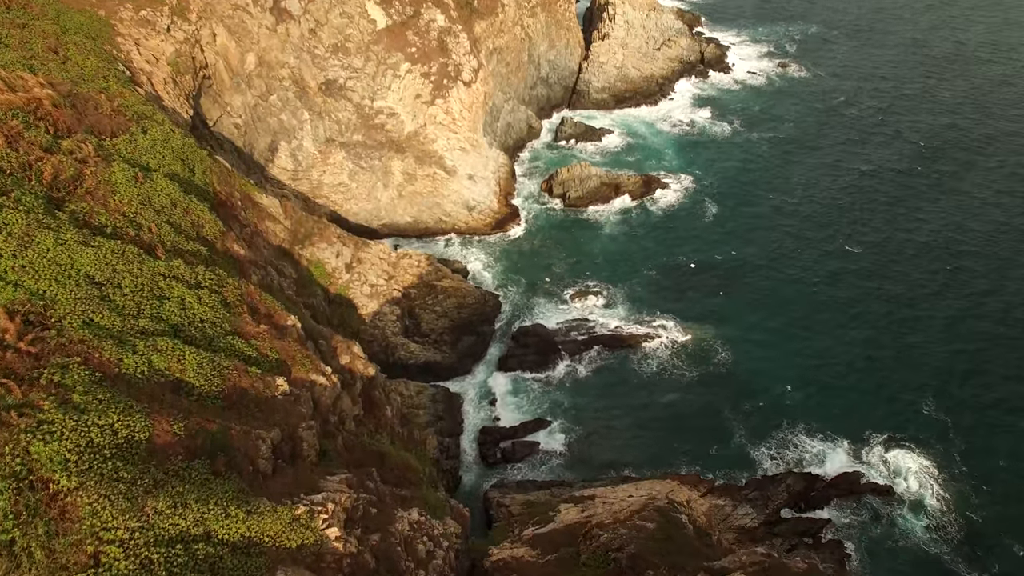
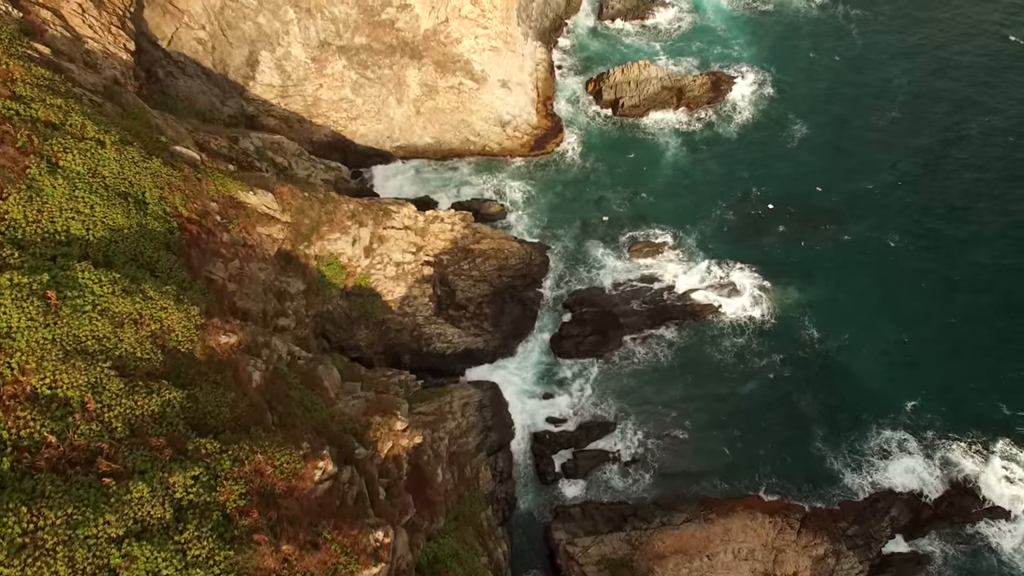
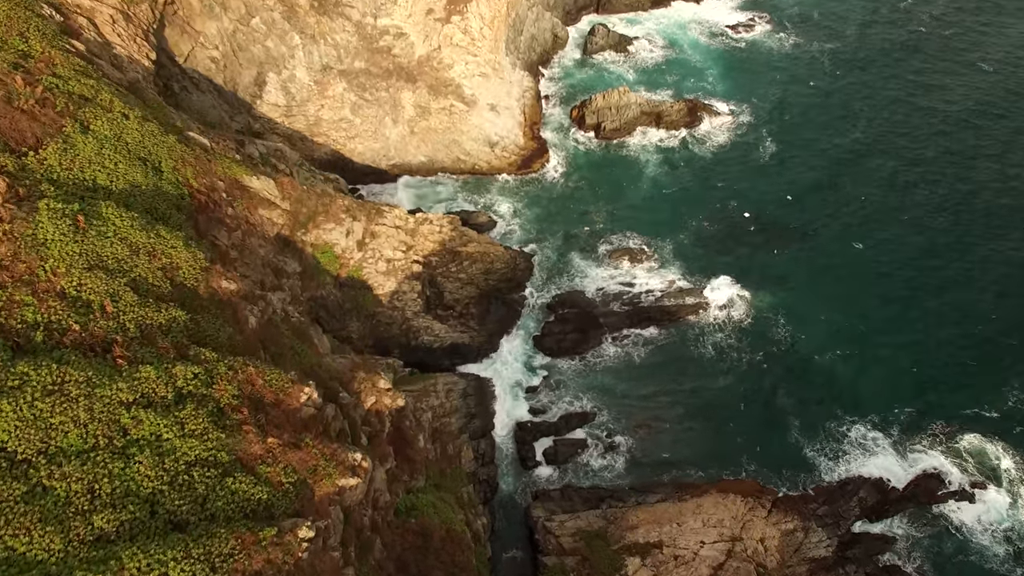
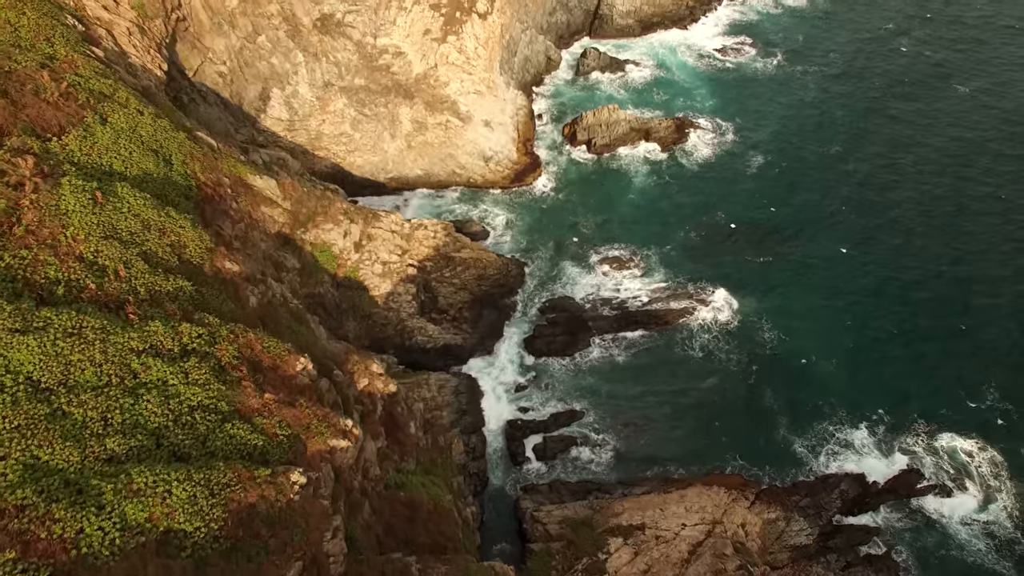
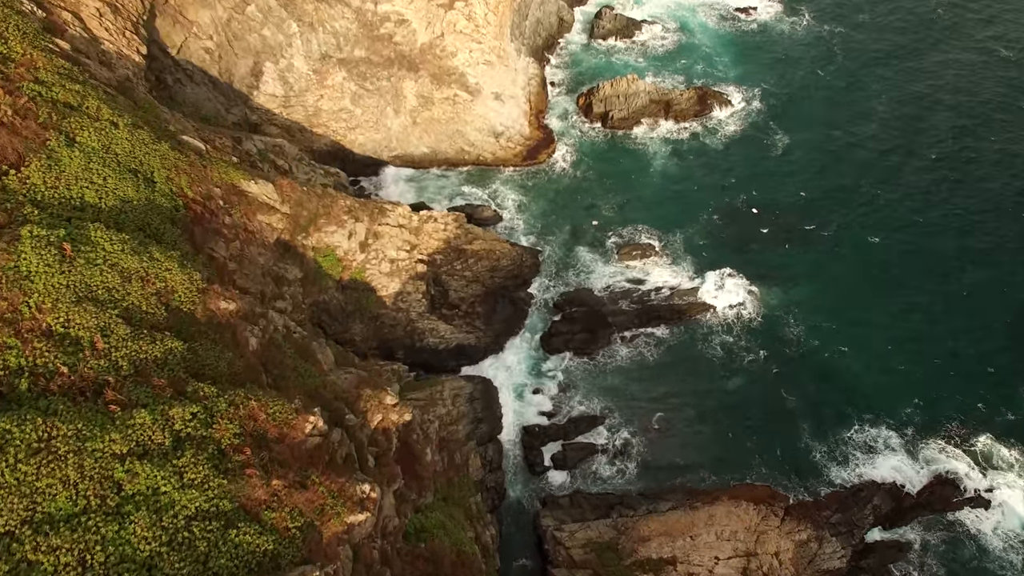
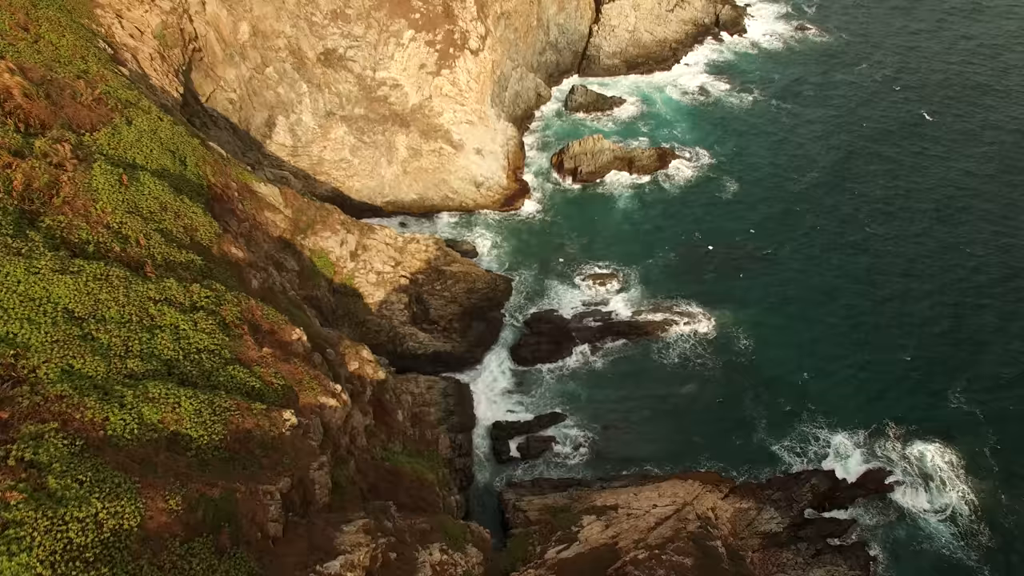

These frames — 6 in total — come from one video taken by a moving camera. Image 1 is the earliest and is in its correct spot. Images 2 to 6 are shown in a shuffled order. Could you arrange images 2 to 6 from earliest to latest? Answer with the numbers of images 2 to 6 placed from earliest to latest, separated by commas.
6, 4, 3, 5, 2
